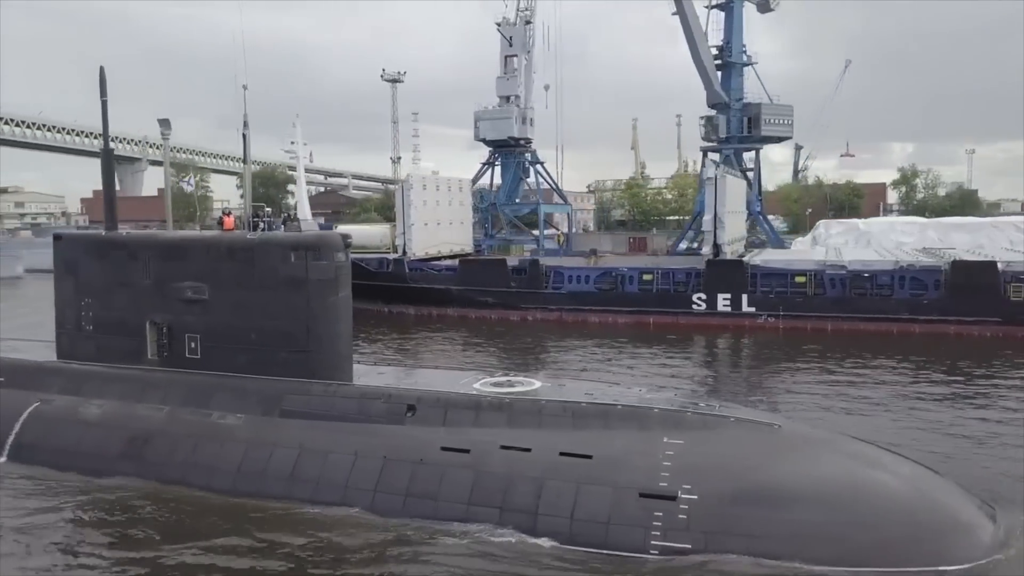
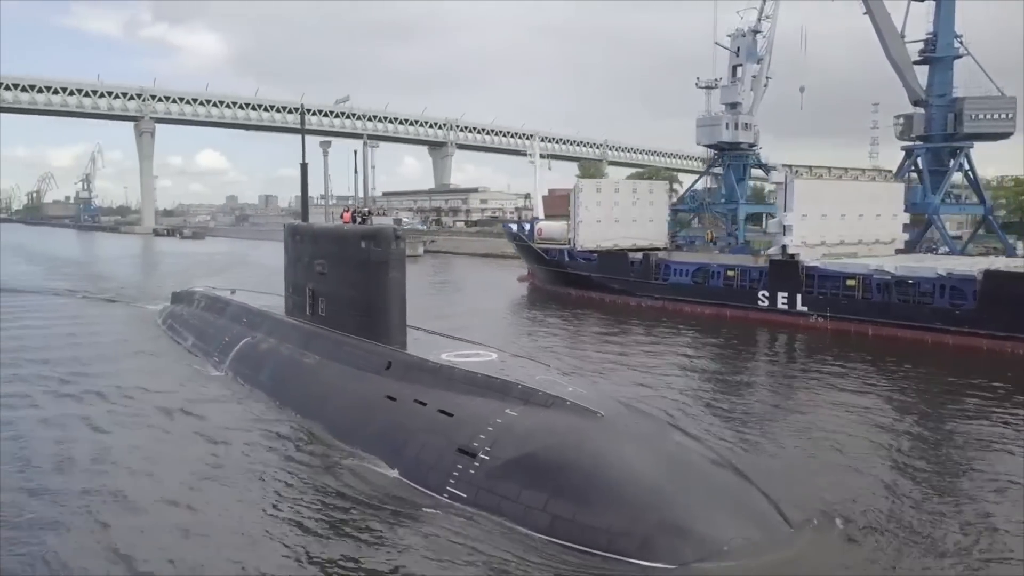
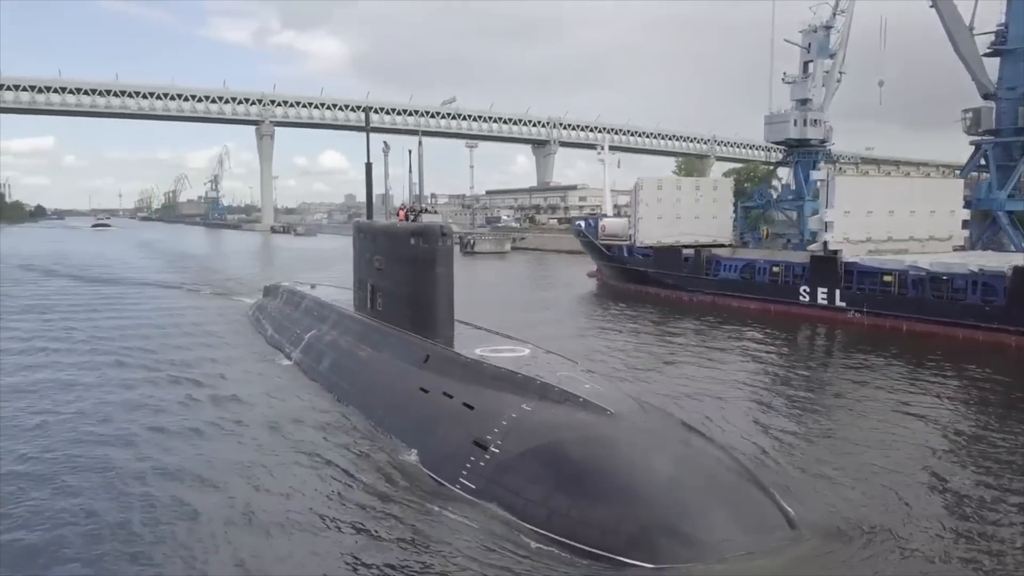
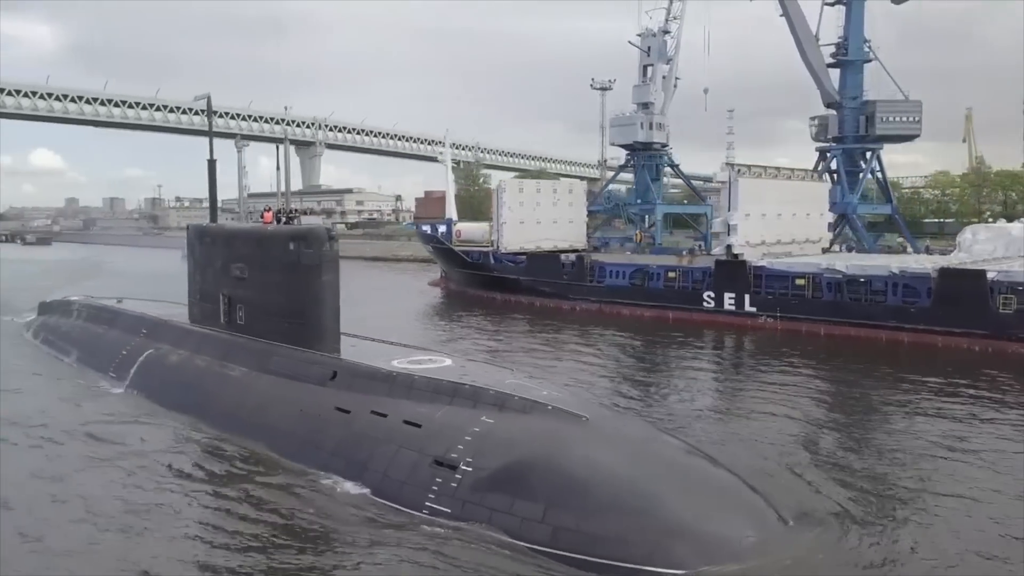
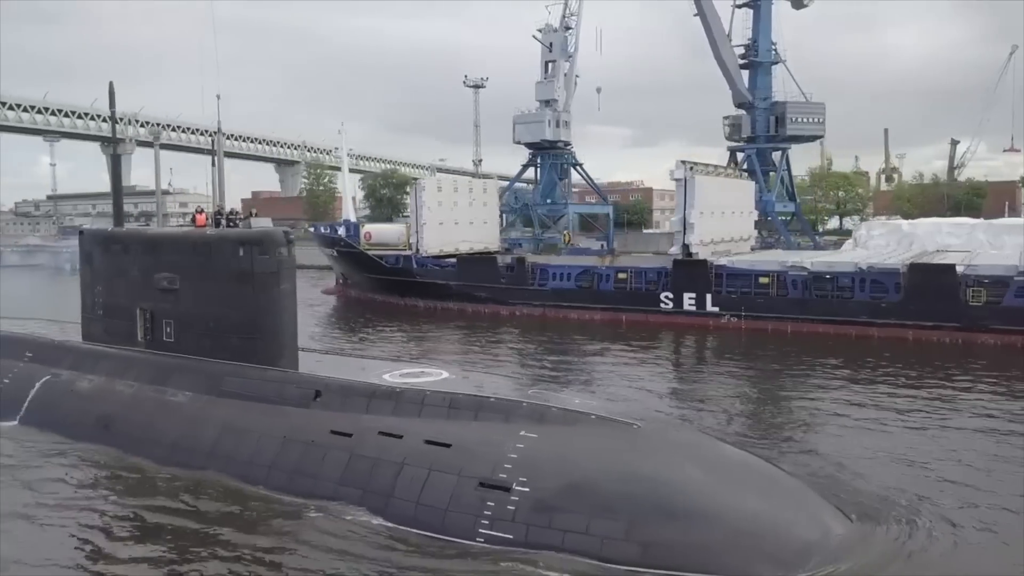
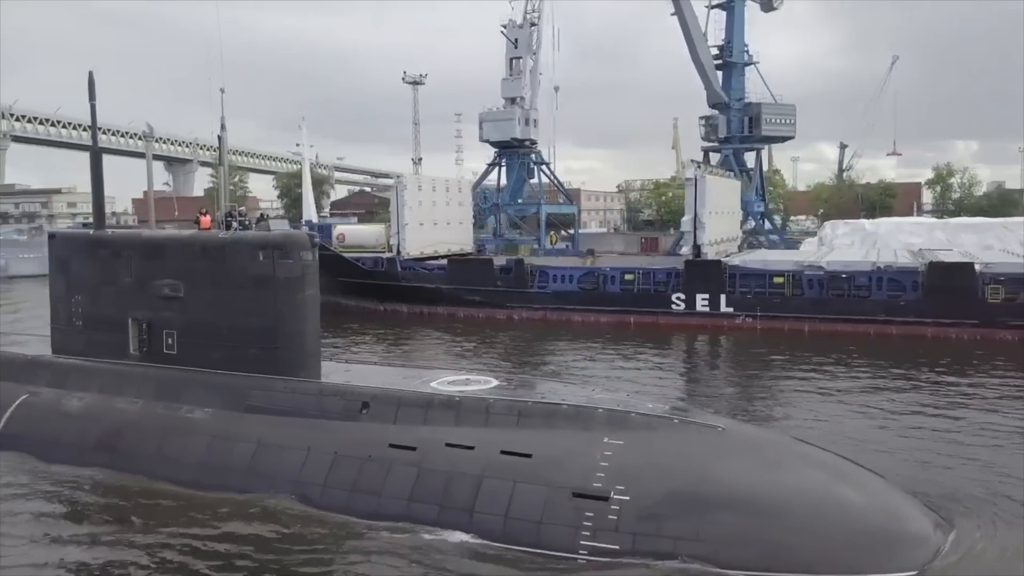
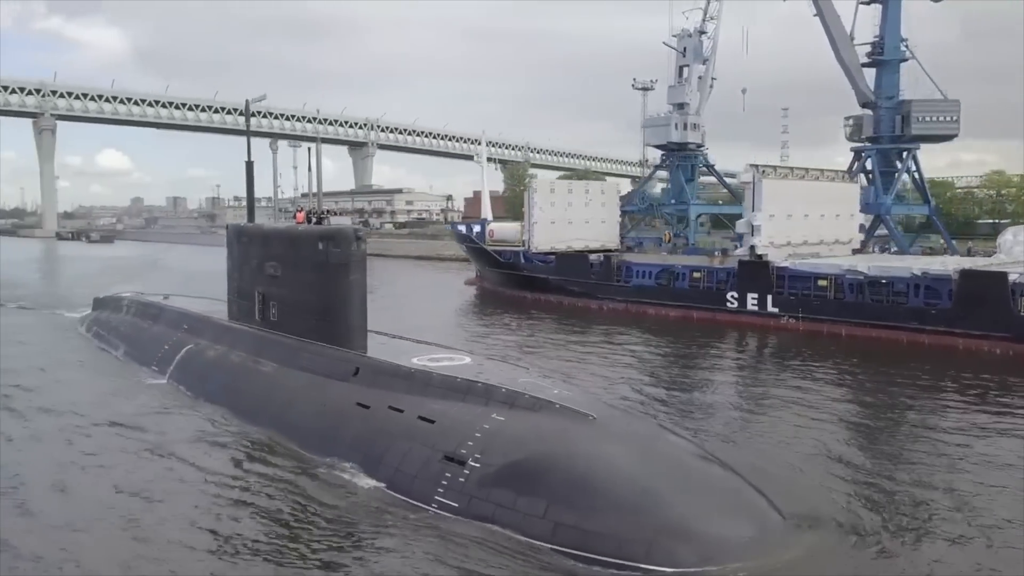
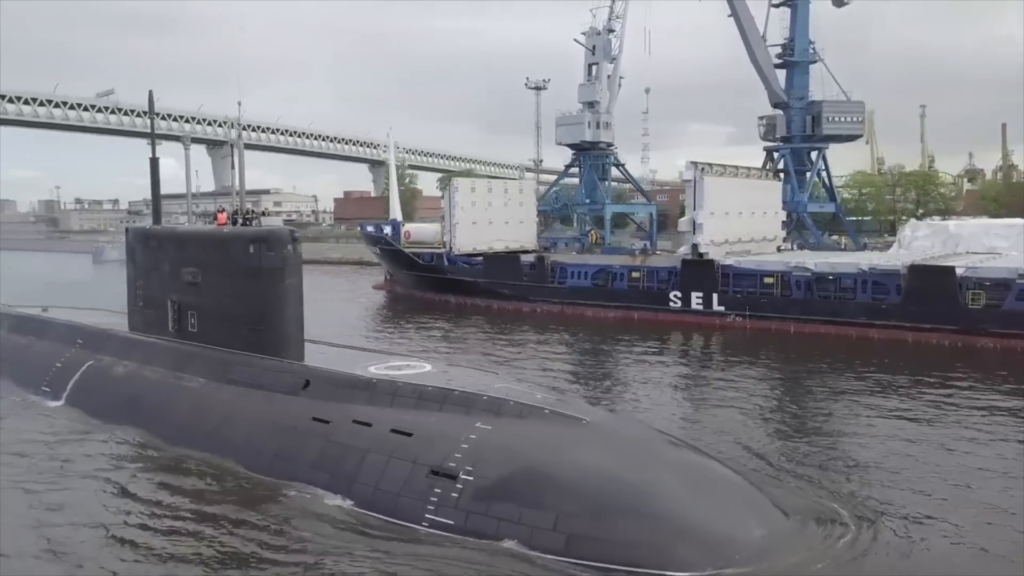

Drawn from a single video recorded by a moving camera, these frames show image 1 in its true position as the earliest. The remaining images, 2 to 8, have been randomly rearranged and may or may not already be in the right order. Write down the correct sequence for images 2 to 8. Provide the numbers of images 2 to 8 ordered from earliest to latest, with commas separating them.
6, 5, 8, 4, 7, 2, 3
